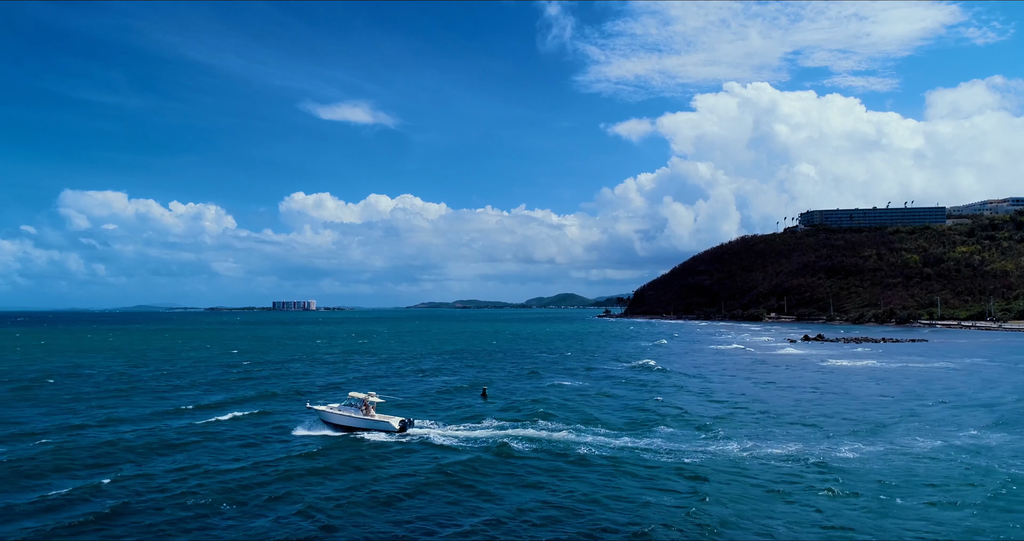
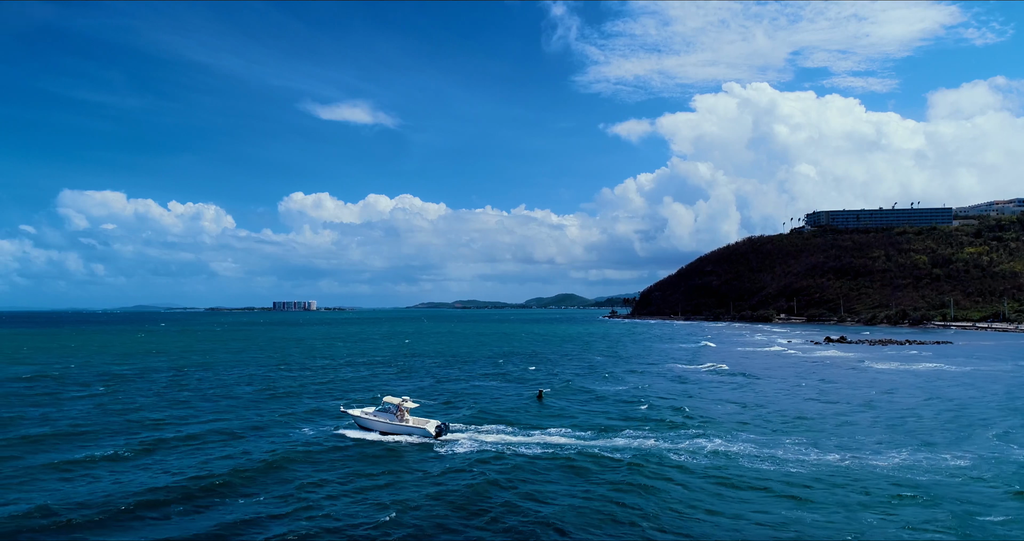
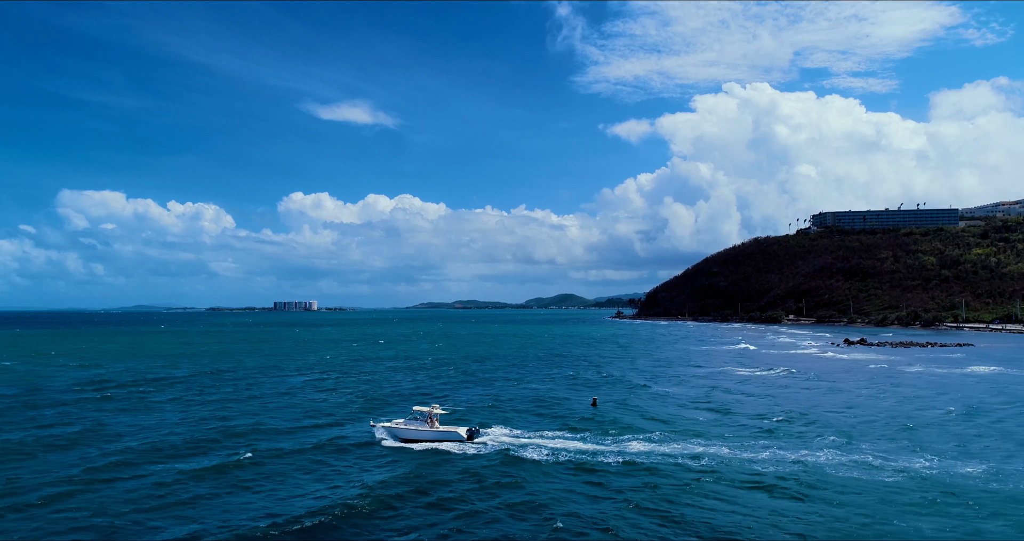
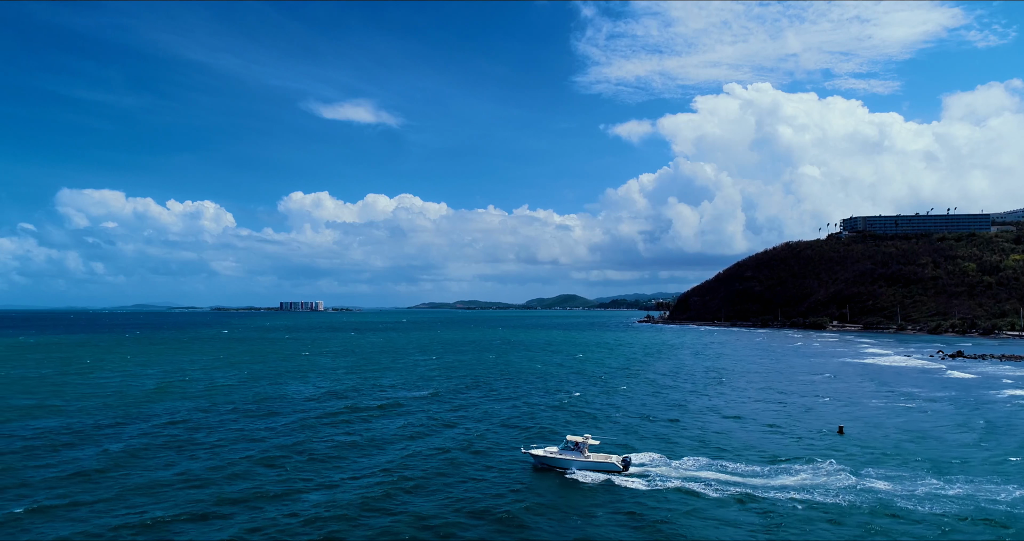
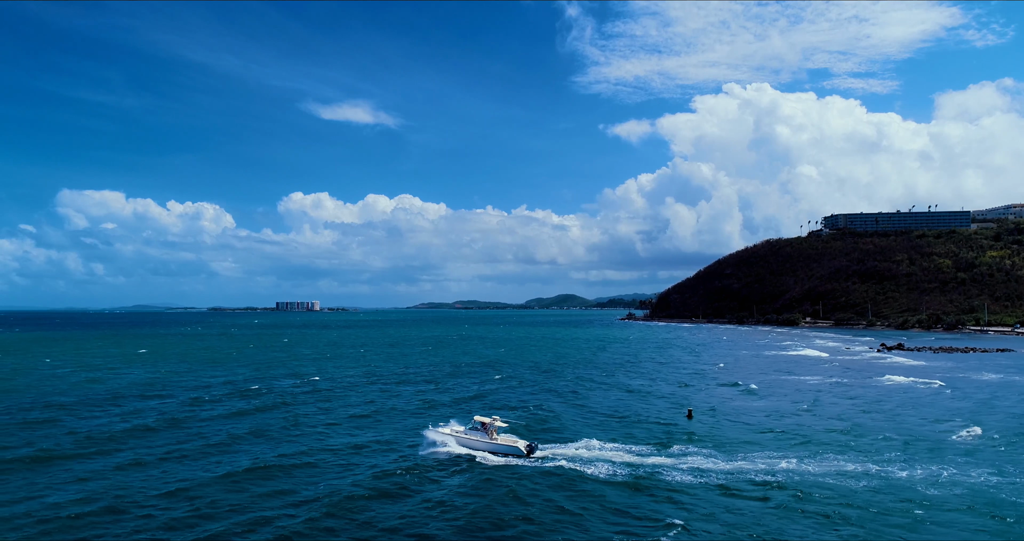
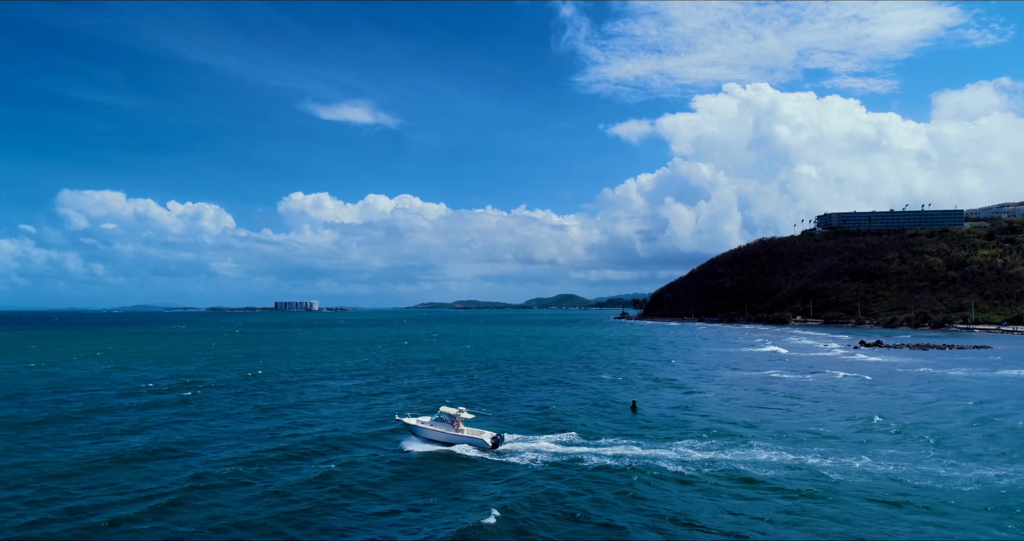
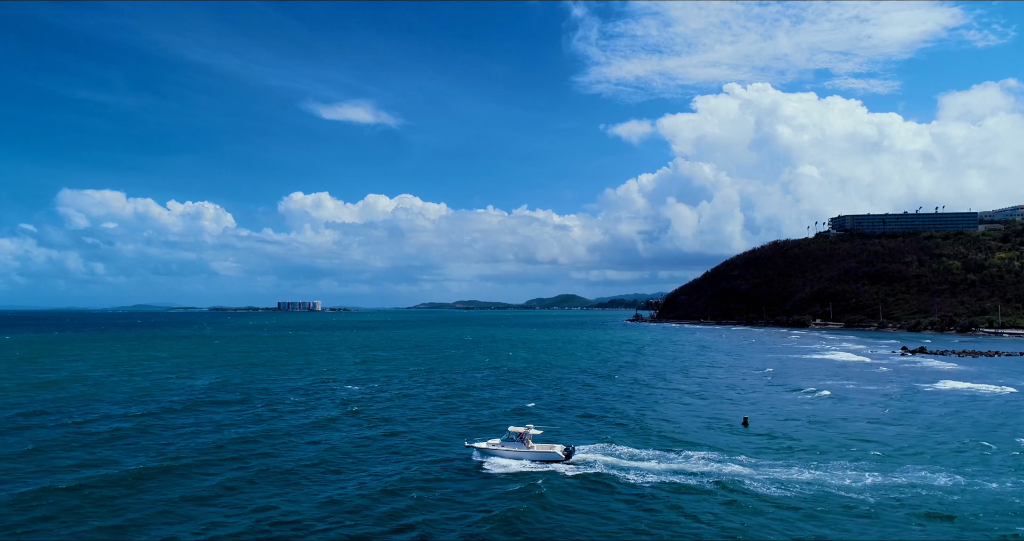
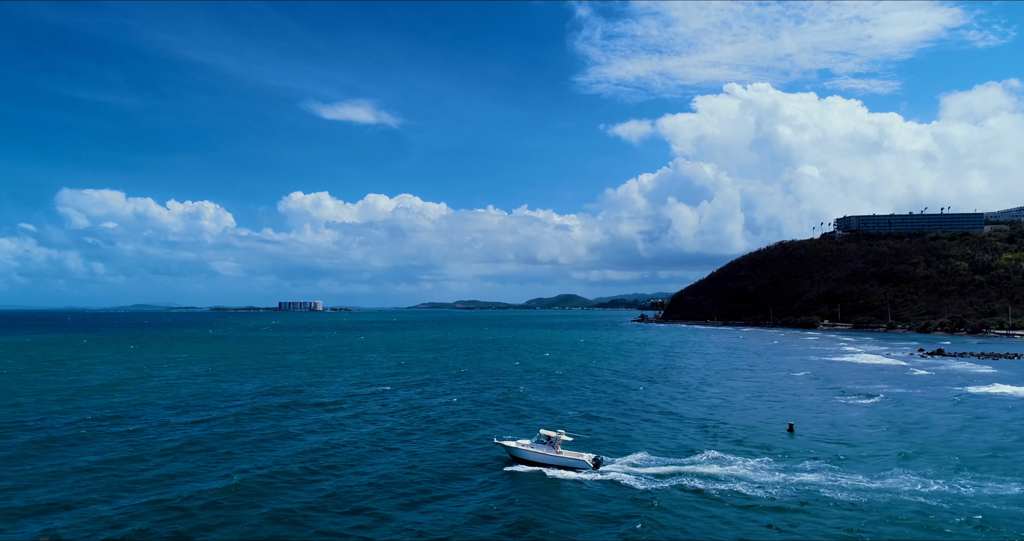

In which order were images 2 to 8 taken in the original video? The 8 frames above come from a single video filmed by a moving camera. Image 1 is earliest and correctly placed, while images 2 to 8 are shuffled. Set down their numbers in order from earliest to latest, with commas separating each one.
2, 3, 6, 5, 7, 8, 4
